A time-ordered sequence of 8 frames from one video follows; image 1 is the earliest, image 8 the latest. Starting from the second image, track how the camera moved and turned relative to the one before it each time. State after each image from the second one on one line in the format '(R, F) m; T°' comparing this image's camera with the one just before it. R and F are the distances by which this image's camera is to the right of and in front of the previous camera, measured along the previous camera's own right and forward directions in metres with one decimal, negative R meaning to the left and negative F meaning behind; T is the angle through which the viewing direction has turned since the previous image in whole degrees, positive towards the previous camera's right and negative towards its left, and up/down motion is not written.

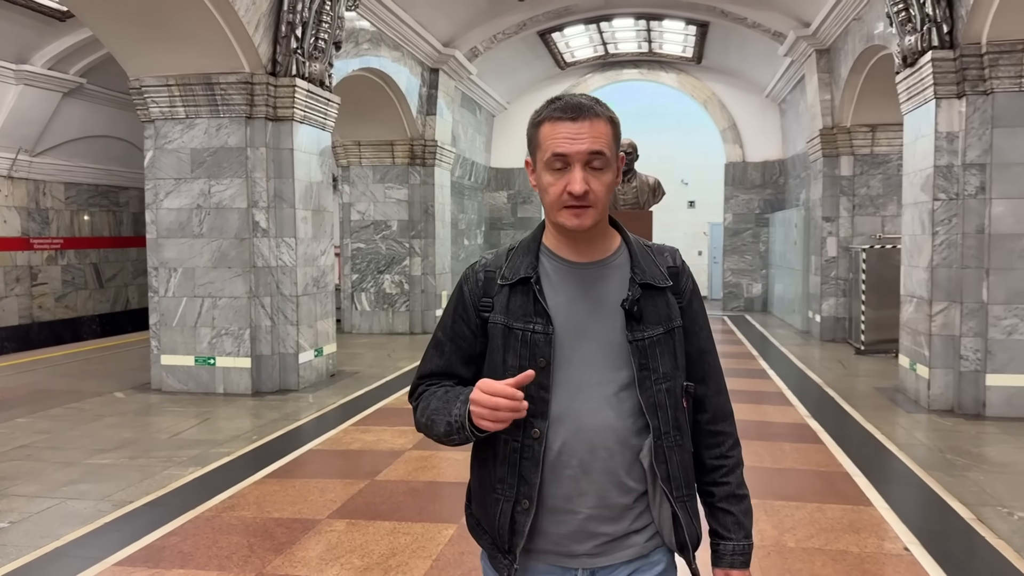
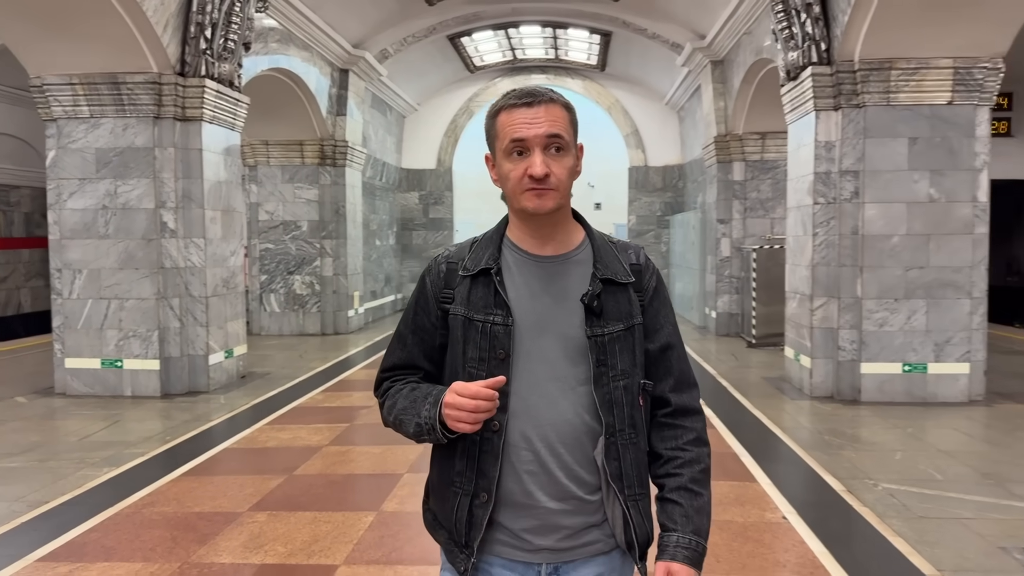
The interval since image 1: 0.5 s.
(0.0, -0.2) m; +6°
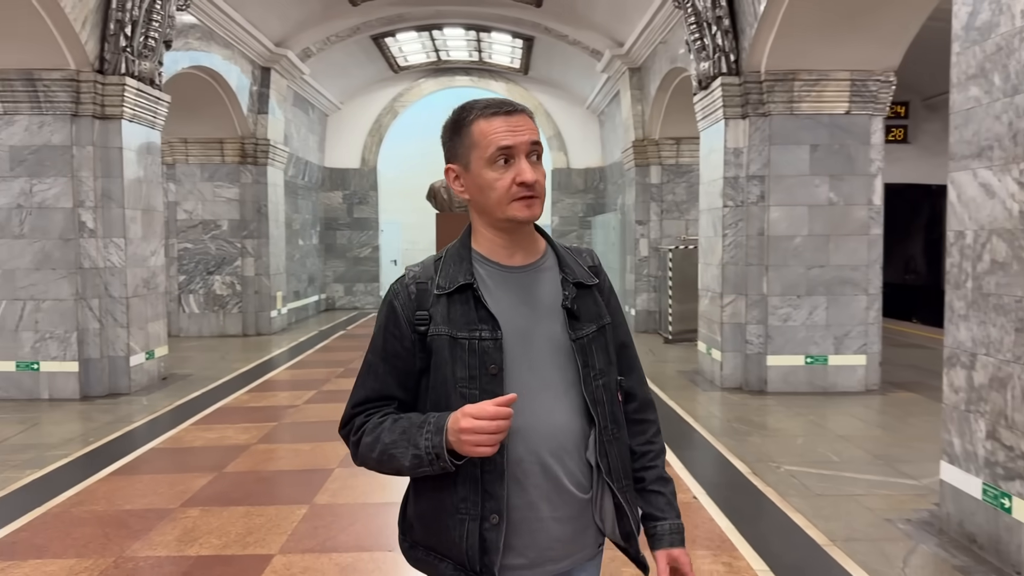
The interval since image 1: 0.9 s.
(0.0, -0.2) m; +5°
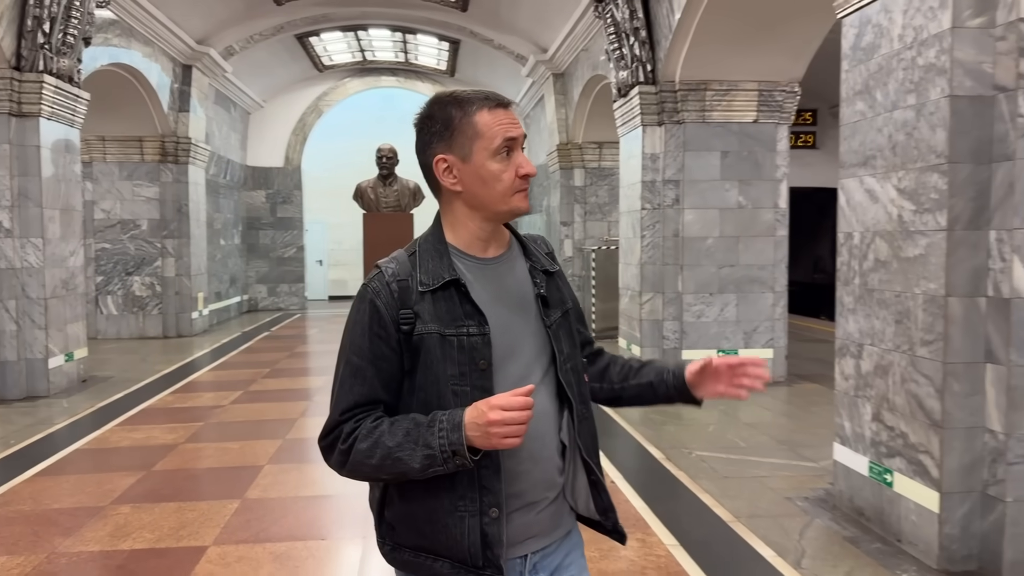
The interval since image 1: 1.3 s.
(0.0, -0.2) m; +5°
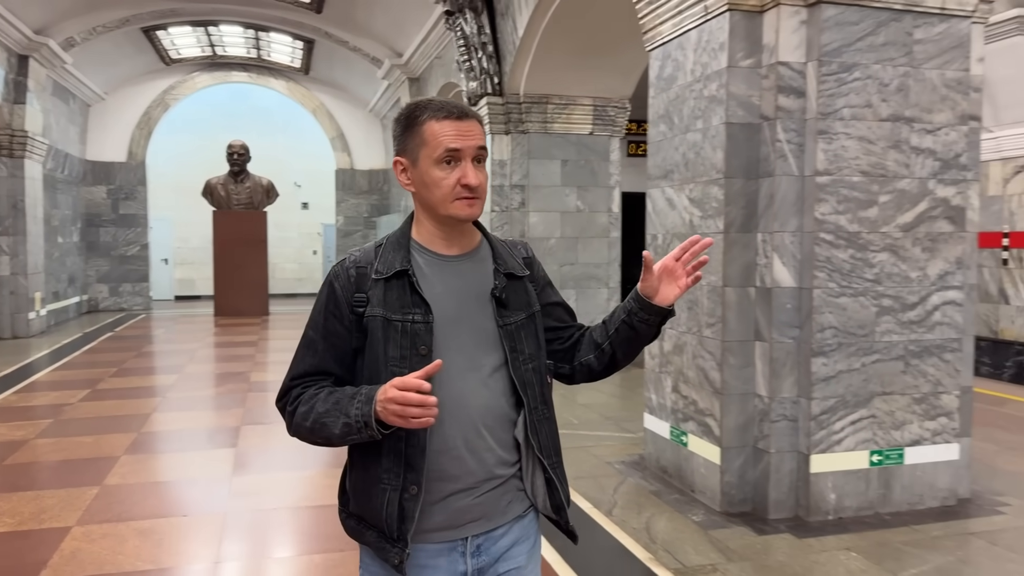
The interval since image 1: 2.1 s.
(0.0, -0.5) m; +10°
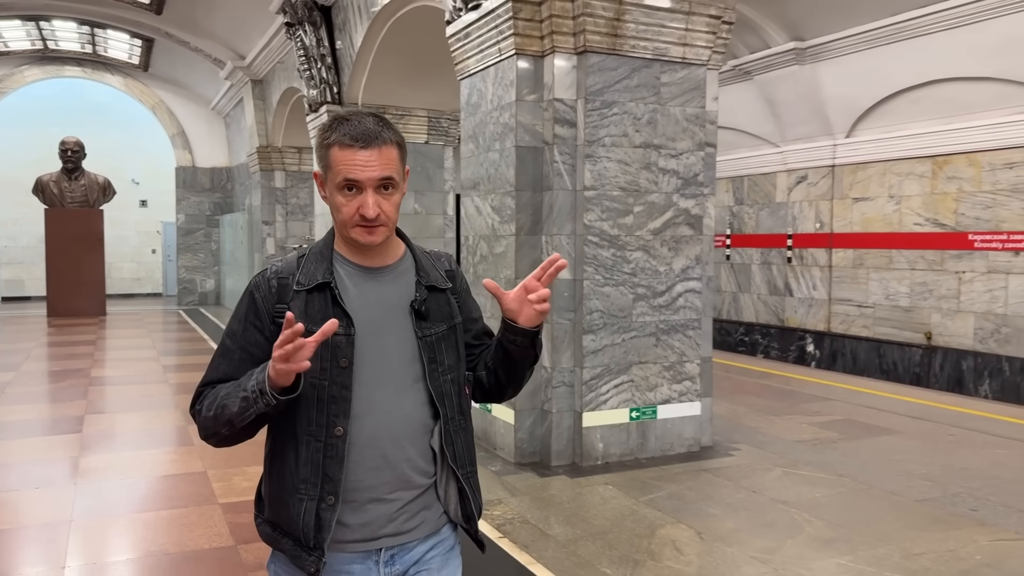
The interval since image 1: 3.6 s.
(+0.1, -0.9) m; +10°
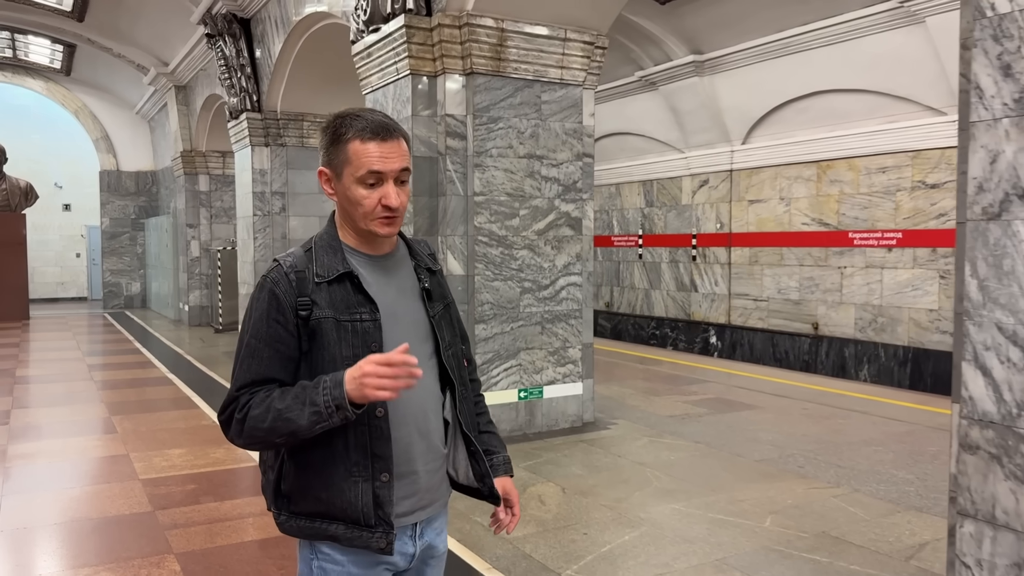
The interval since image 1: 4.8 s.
(+0.3, -0.6) m; +4°
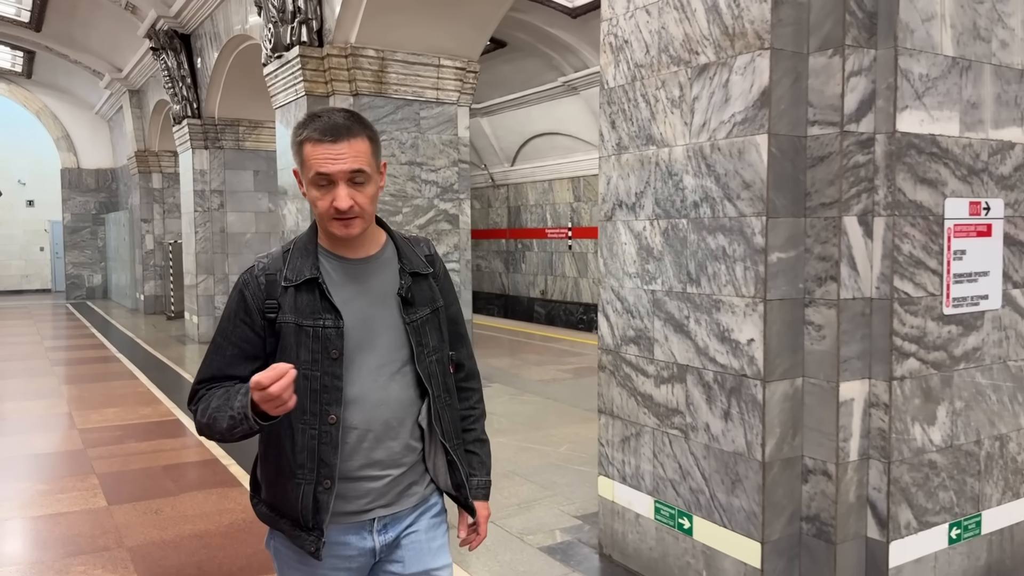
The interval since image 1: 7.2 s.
(+0.8, -1.2) m; +2°
